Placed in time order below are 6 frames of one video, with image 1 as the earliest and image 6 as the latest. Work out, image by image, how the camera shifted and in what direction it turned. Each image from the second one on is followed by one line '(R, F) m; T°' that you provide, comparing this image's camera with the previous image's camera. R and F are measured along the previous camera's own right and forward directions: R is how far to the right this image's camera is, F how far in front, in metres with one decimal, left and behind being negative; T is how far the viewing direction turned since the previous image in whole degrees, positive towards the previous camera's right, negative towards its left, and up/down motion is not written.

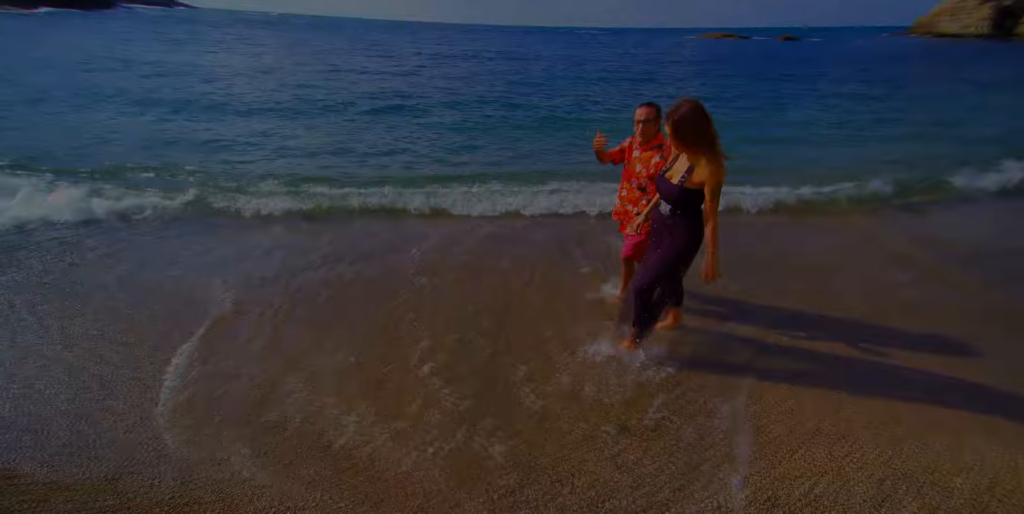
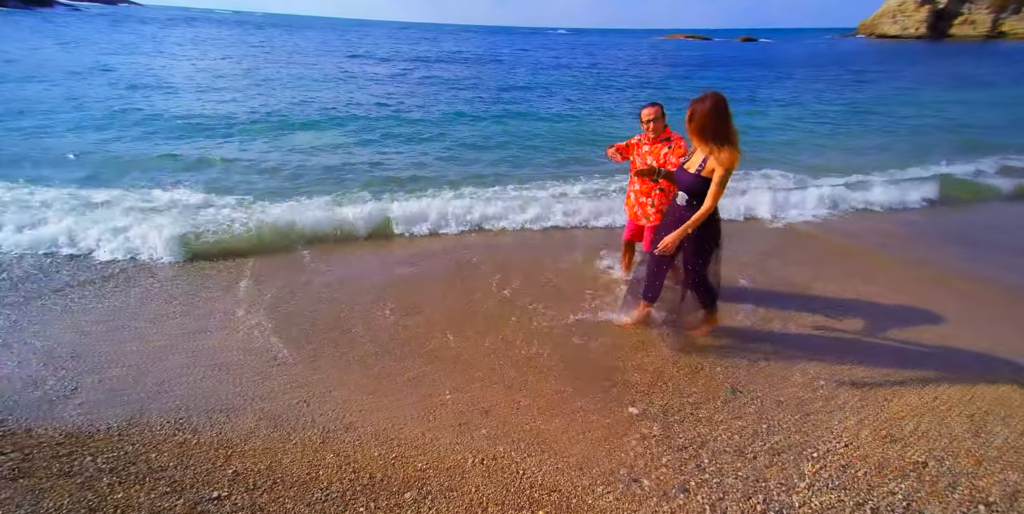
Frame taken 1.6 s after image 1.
(-0.9, -0.3) m; +3°
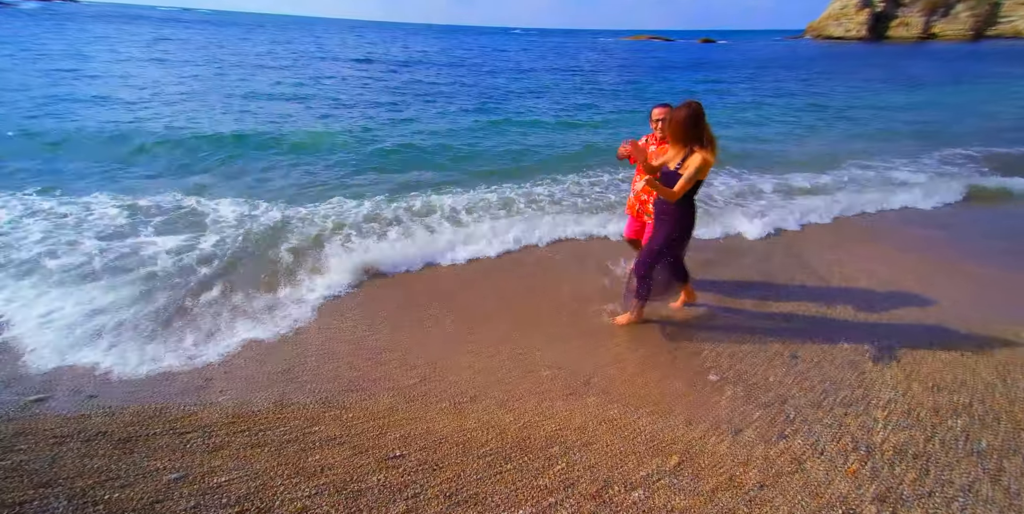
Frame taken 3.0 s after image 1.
(-0.8, -0.3) m; +4°
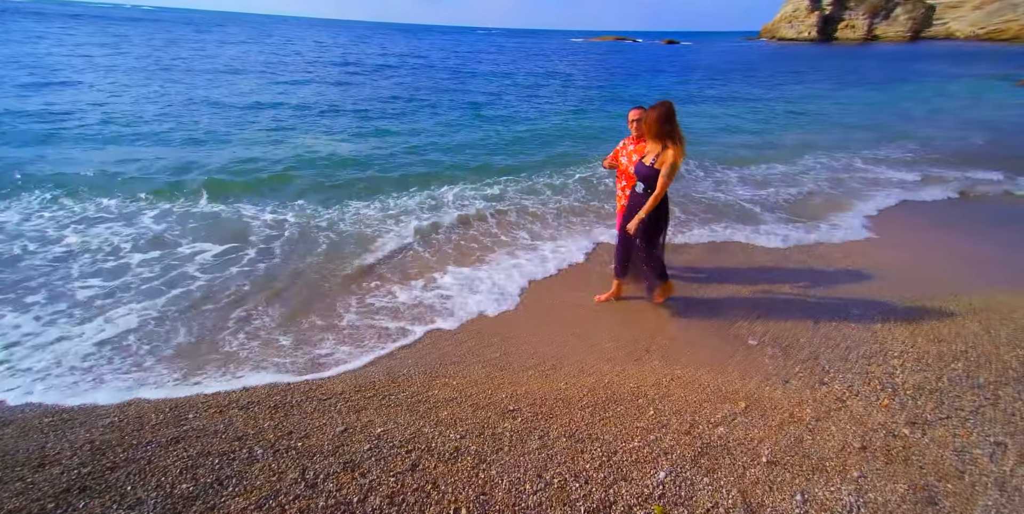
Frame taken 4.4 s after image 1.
(-0.7, -0.4) m; +4°
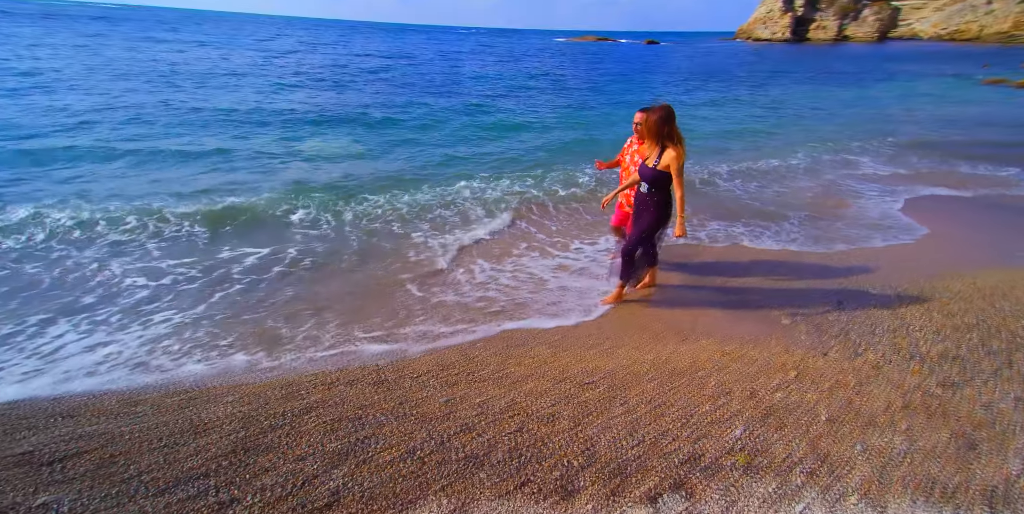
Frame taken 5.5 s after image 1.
(-0.6, -0.3) m; +2°
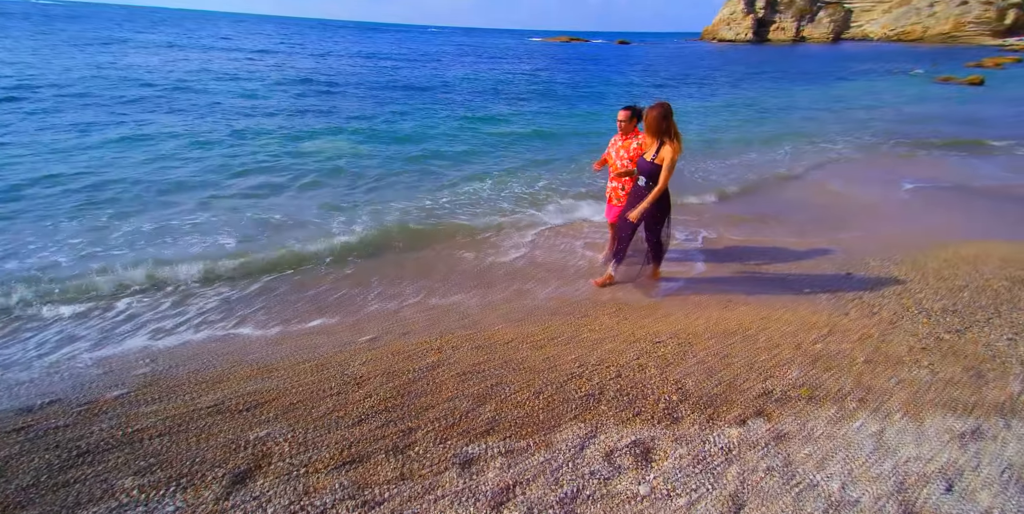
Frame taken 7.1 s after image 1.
(-0.7, -0.4) m; +3°
